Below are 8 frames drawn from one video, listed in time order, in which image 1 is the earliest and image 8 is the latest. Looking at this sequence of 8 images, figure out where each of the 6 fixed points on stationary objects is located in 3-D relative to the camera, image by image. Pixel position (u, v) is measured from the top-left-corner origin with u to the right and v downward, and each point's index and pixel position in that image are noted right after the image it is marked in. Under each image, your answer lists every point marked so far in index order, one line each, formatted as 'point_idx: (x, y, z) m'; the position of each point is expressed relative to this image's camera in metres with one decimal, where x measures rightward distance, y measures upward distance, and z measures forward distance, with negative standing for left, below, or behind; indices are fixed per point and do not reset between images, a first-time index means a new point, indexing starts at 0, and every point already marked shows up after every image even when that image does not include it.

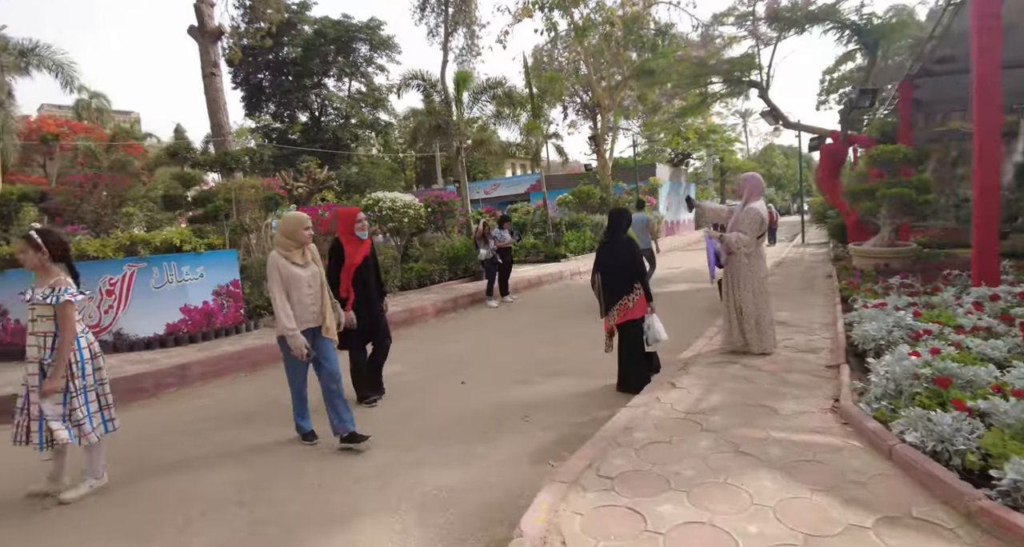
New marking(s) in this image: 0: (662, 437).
0: (+0.9, -1.0, +3.4) m
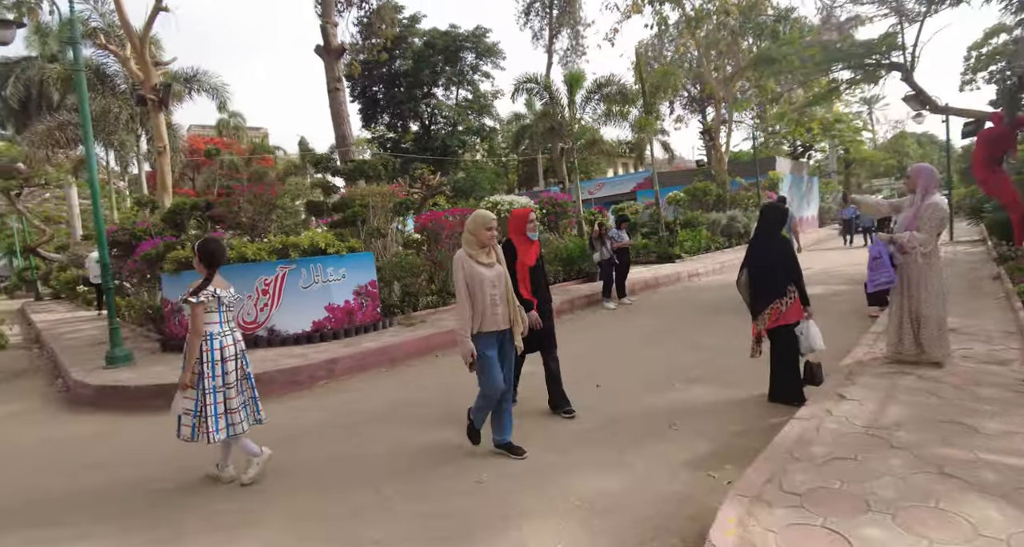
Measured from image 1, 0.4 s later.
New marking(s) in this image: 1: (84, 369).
0: (+1.8, -1.0, +3.1) m
1: (-5.4, -1.1, +6.9) m
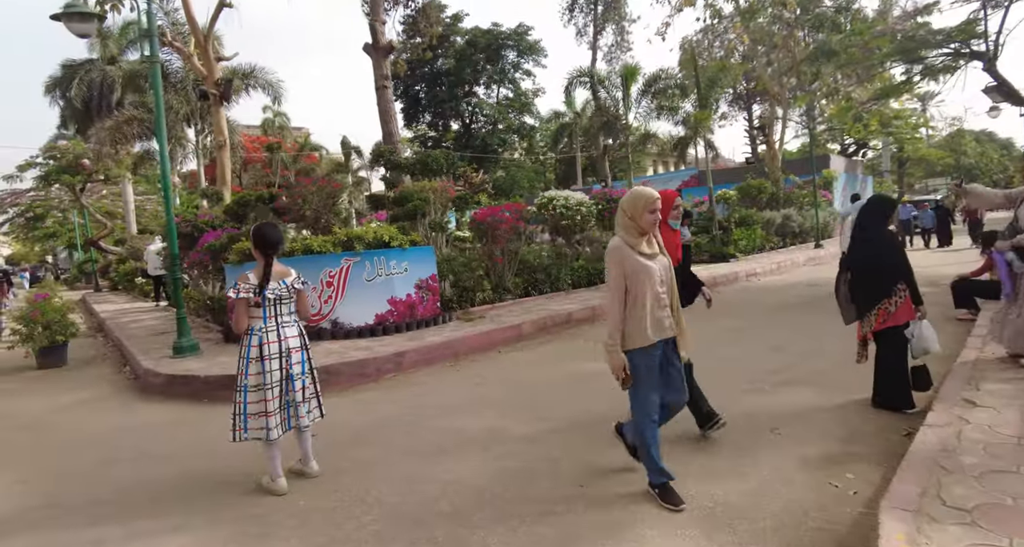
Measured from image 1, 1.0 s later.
0: (+2.4, -1.0, +2.8) m
1: (-4.6, -1.0, +7.0) m
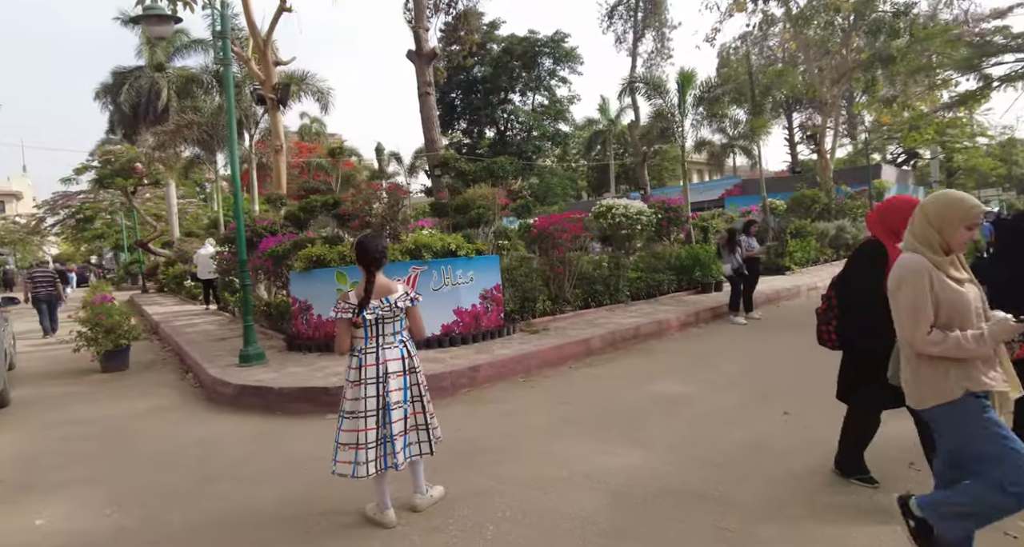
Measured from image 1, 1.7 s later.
0: (+3.1, -1.1, +2.3) m
1: (-3.7, -1.1, +6.9) m
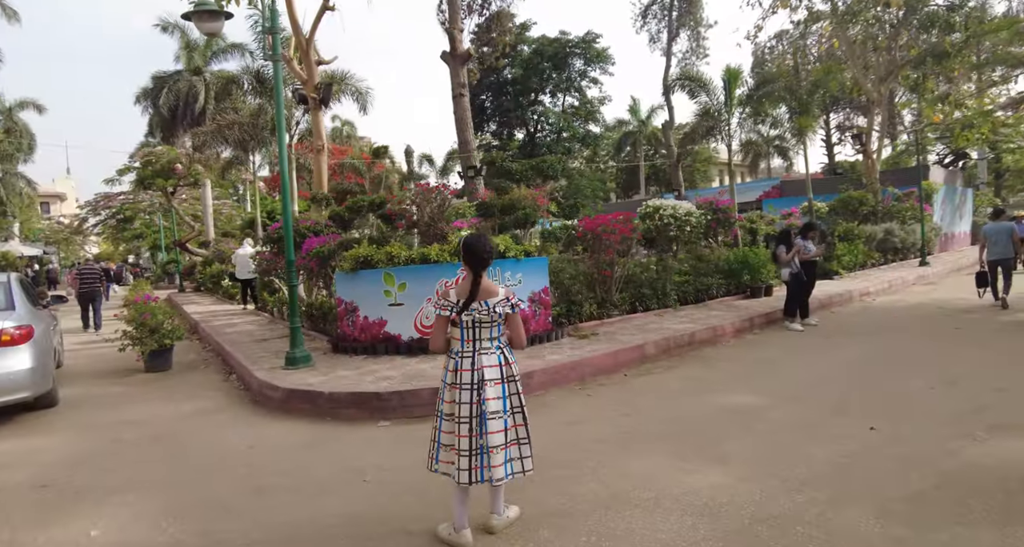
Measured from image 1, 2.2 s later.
0: (+3.5, -1.1, +1.9) m
1: (-3.1, -1.1, +6.8) m
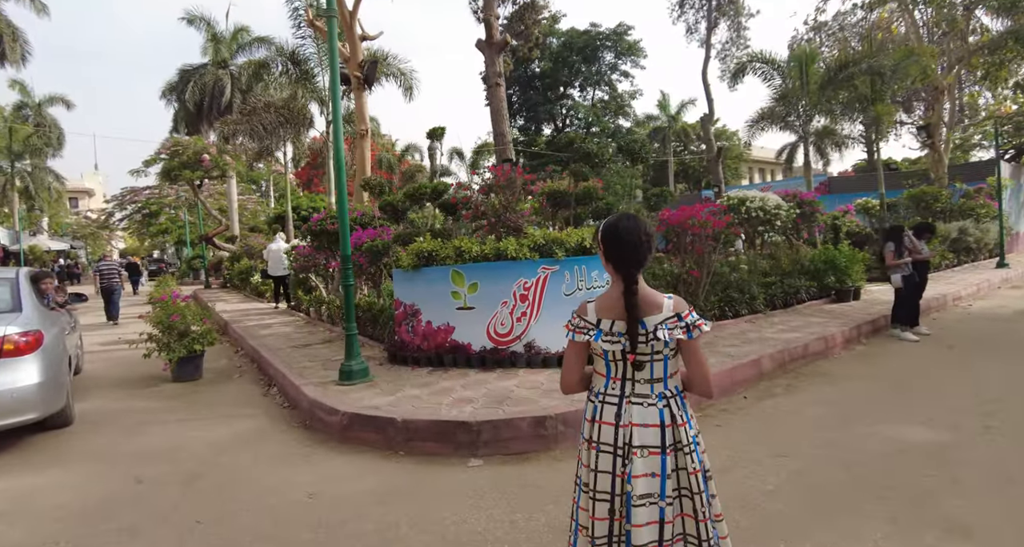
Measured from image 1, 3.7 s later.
0: (+4.3, -1.2, +0.7) m
1: (-2.1, -1.0, +5.8) m
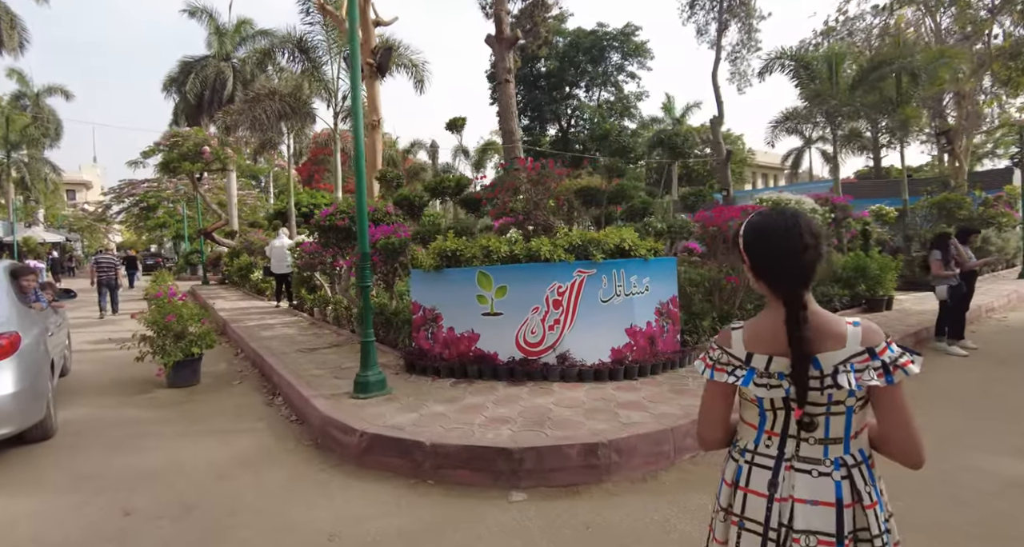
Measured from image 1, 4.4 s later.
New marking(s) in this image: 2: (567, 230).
0: (+4.6, -1.3, +0.2) m
1: (-1.8, -1.0, +5.2) m
2: (+0.5, +0.4, +5.5) m
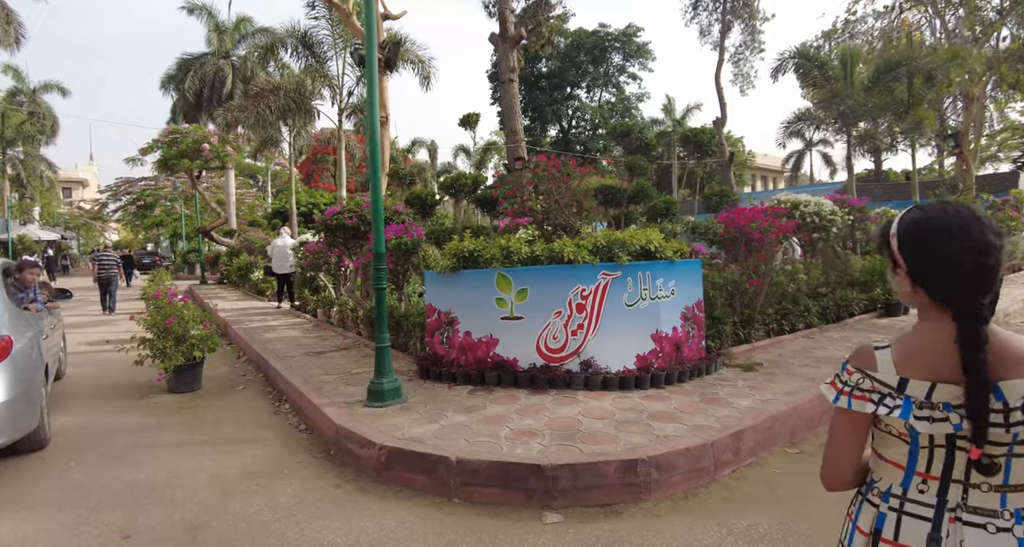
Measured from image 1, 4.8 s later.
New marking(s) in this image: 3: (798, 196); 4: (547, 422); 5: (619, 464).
0: (+4.8, -1.3, 0.0) m
1: (-1.7, -1.0, +5.0) m
2: (+0.7, +0.4, +5.3) m
3: (+4.3, +1.2, +8.6) m
4: (+0.2, -1.1, +4.0) m
5: (+0.6, -1.1, +3.3) m
